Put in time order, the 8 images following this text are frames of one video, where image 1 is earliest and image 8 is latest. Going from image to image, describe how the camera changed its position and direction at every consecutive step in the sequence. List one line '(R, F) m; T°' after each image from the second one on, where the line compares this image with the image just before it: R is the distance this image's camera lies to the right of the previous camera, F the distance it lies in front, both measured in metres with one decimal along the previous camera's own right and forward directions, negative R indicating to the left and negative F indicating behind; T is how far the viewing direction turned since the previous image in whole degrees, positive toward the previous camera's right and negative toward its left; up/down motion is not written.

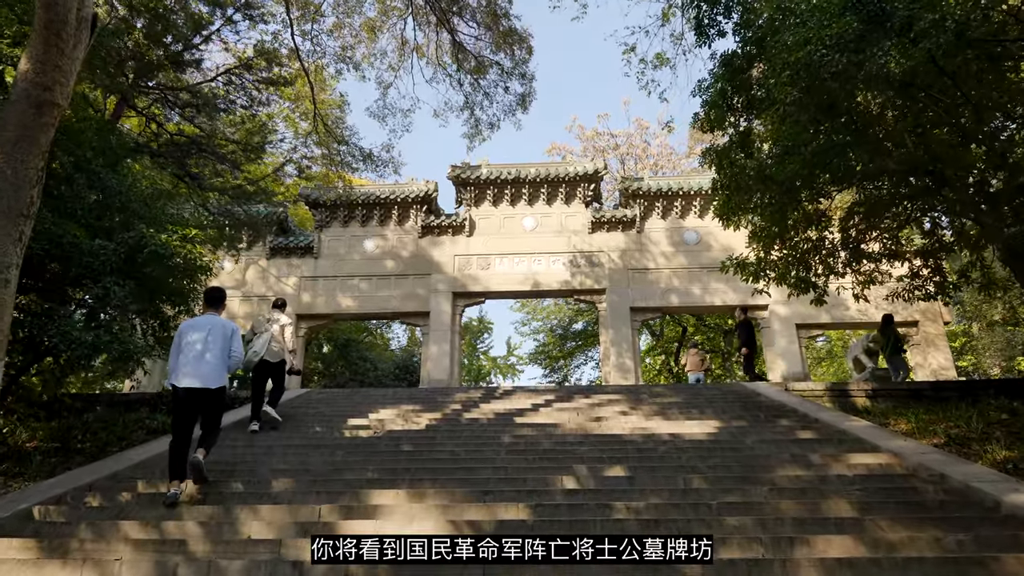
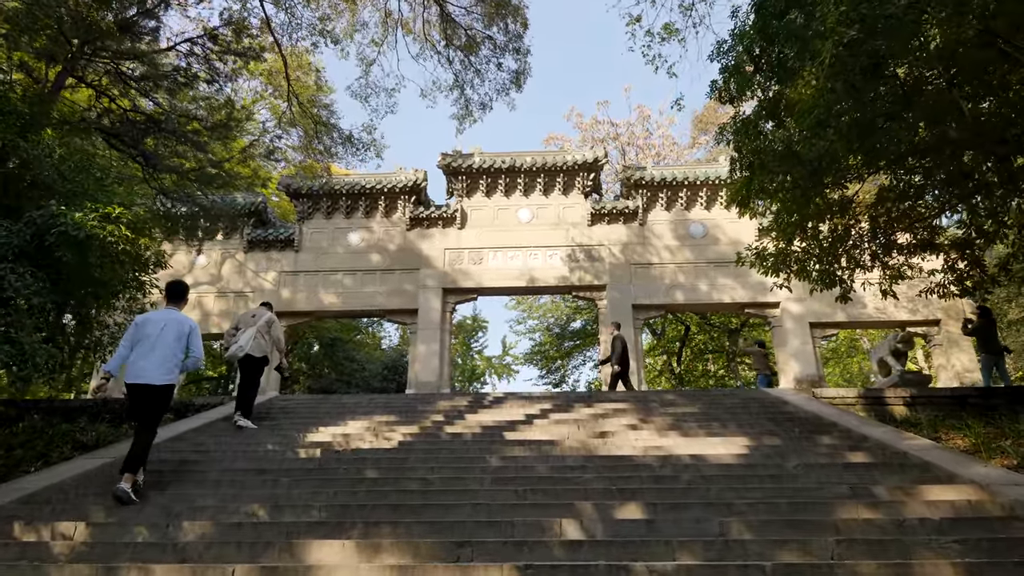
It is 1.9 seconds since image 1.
(+0.1, +0.9) m; 0°
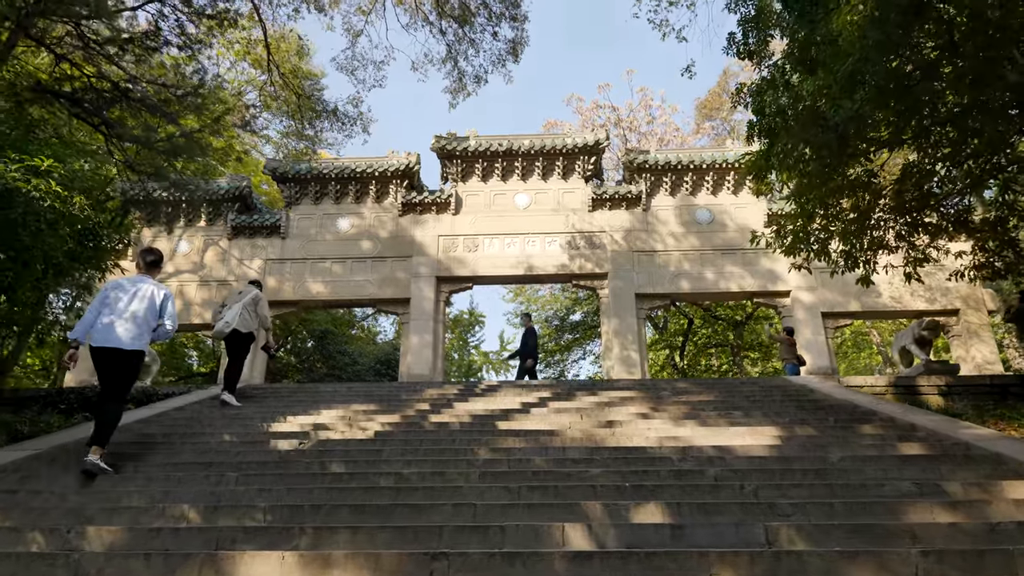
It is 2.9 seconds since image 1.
(0.0, +0.6) m; 0°
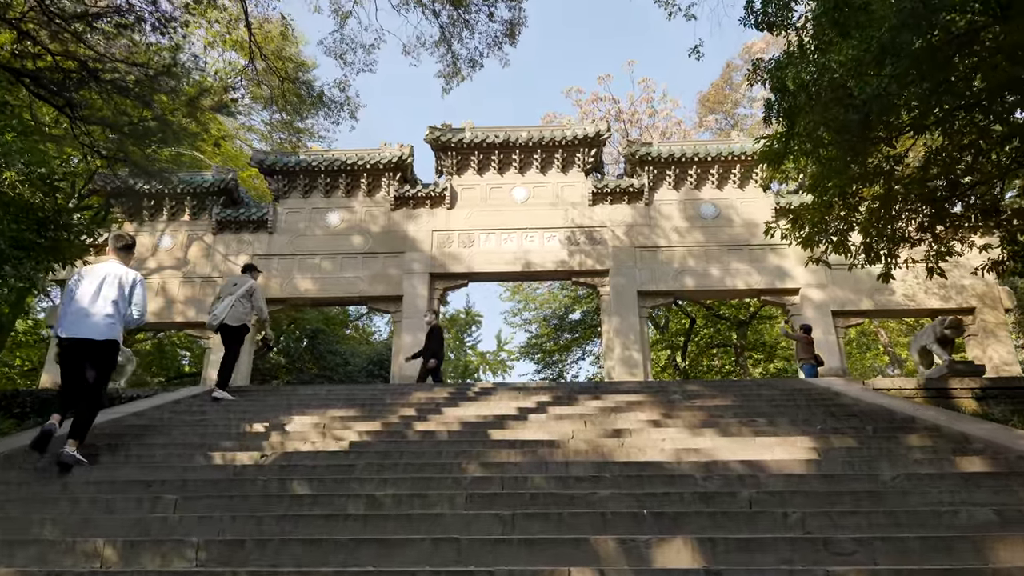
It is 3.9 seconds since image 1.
(0.0, +0.5) m; 0°
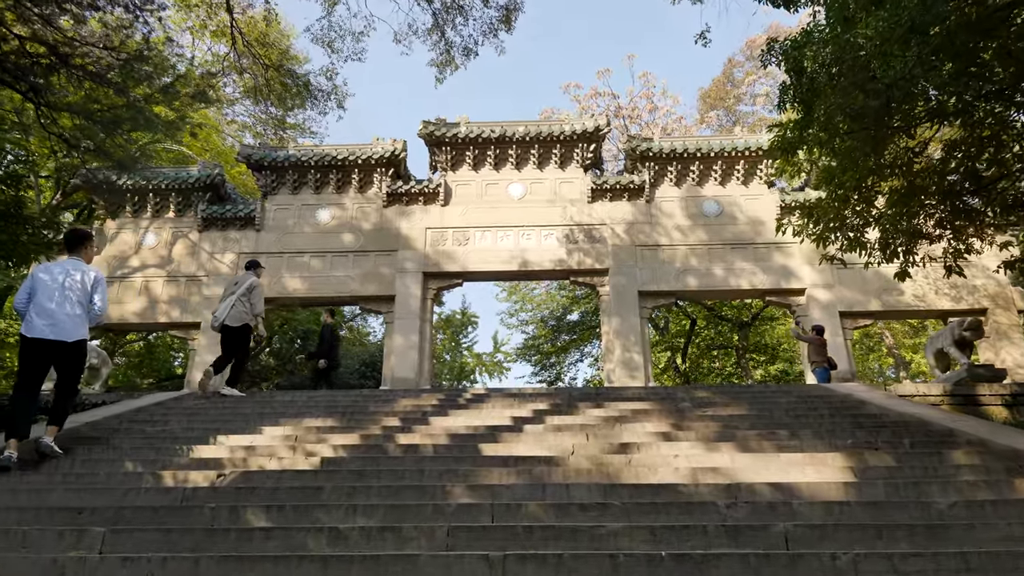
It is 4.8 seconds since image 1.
(0.0, +0.4) m; 0°
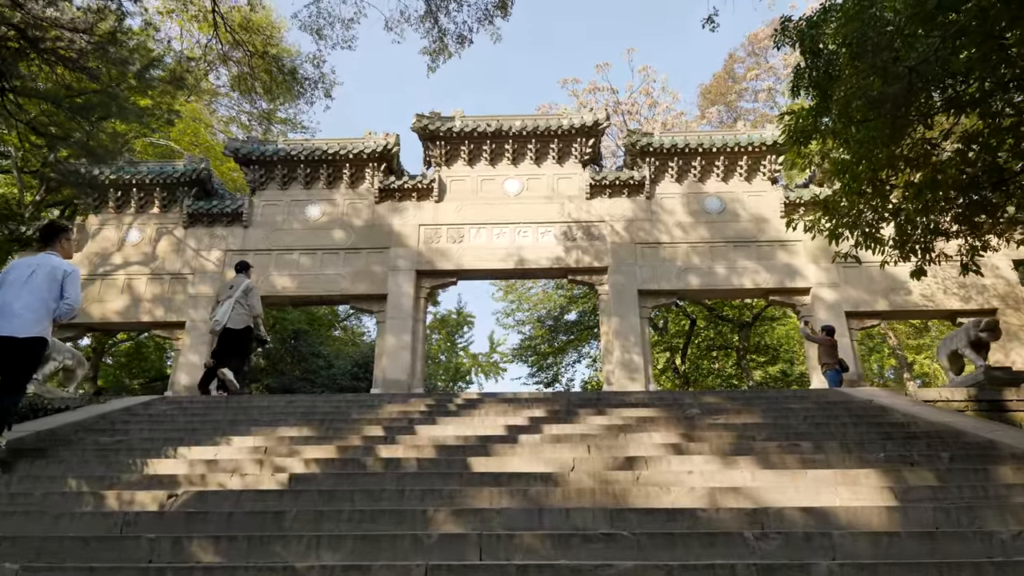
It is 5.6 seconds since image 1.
(0.0, +0.4) m; 0°
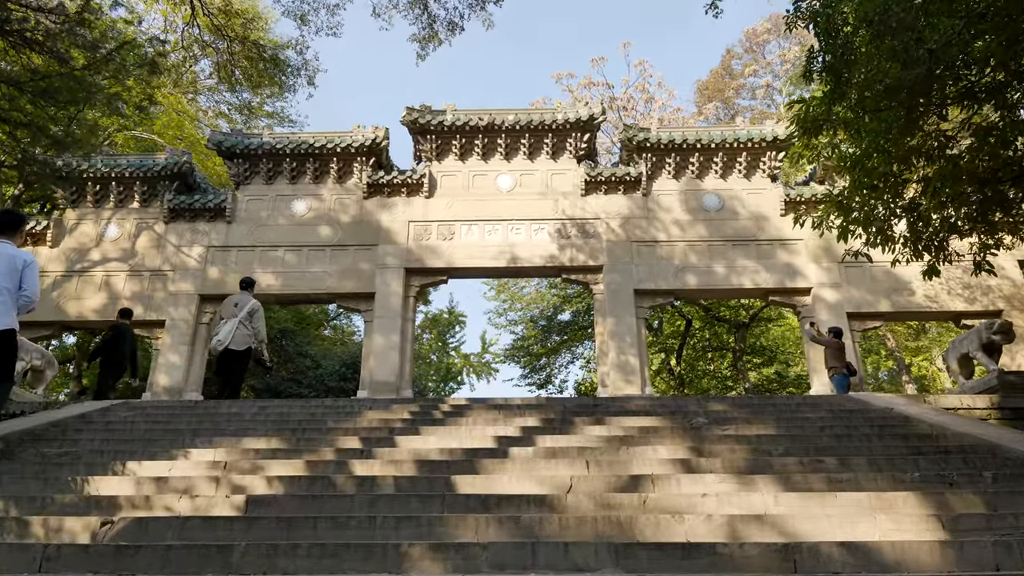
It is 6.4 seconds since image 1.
(0.0, +0.4) m; +1°
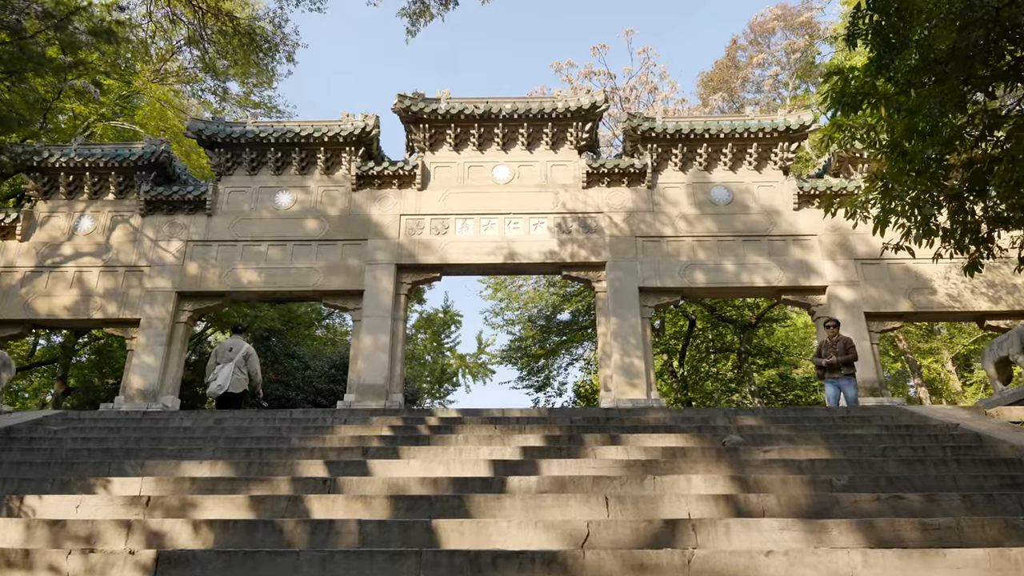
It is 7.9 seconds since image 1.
(0.0, +0.6) m; 0°
